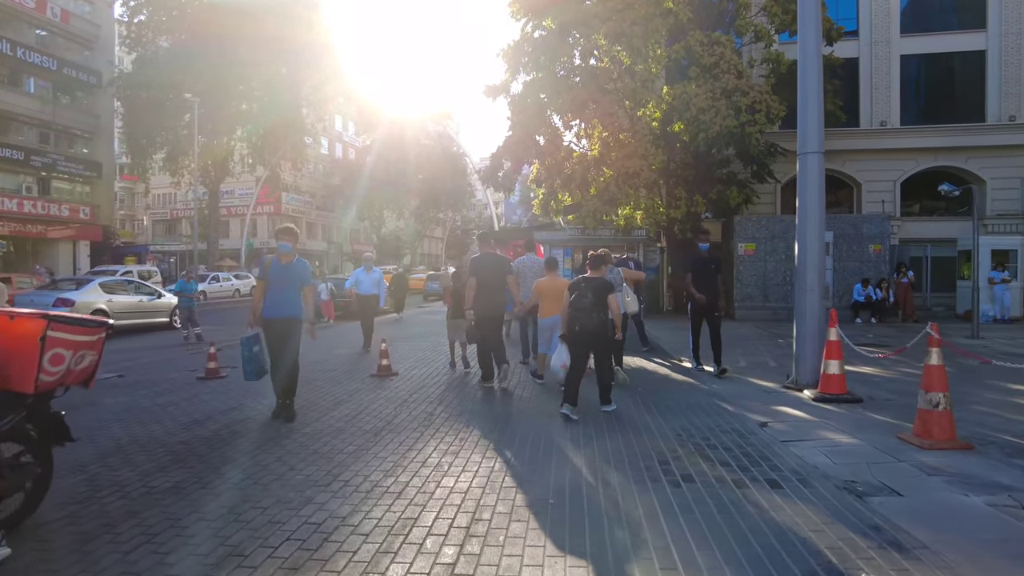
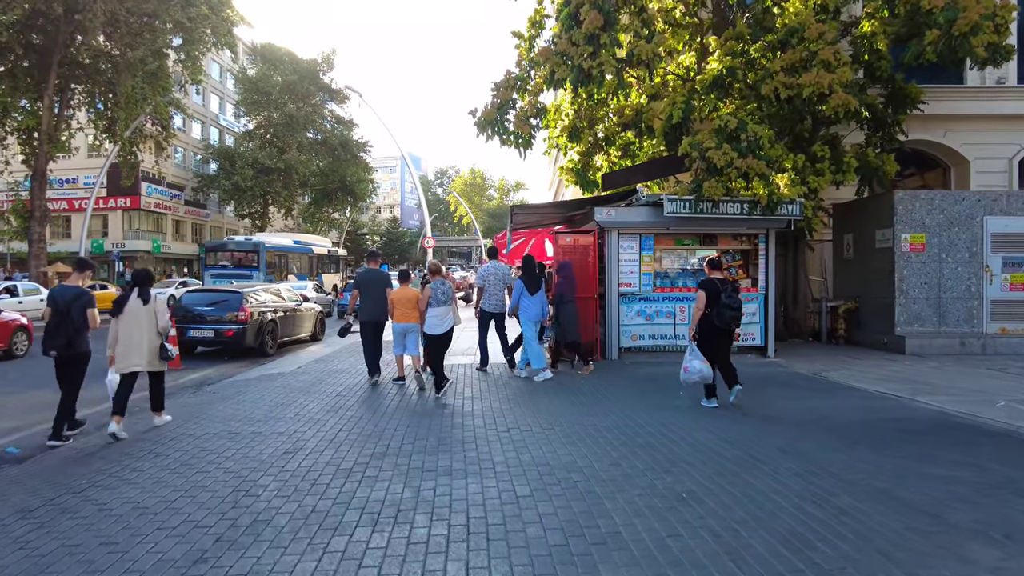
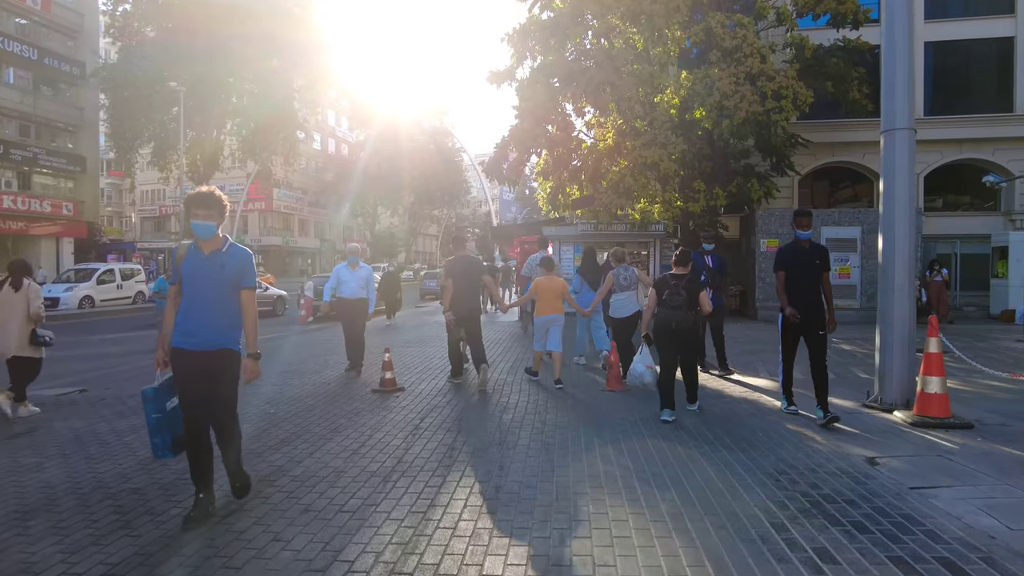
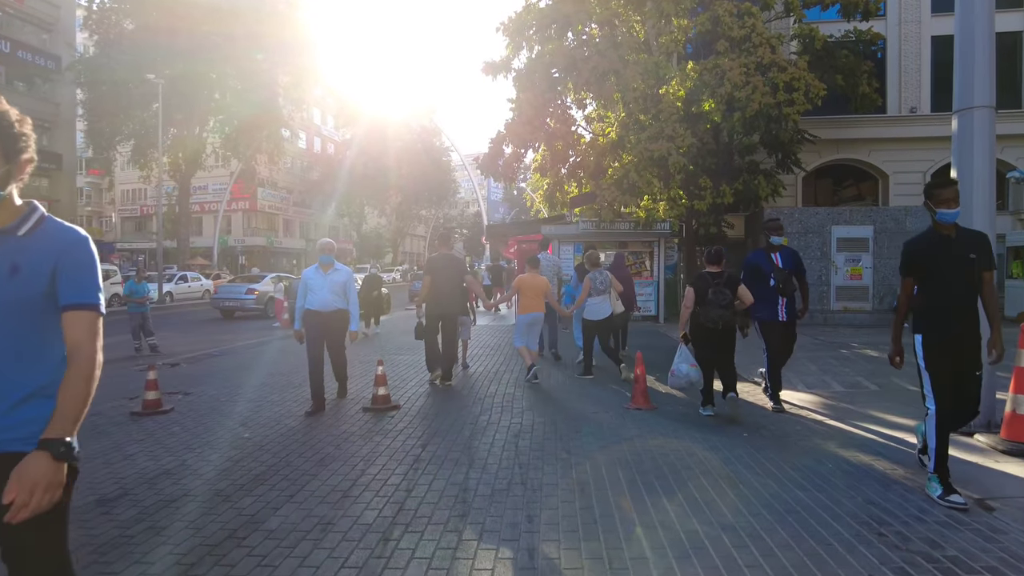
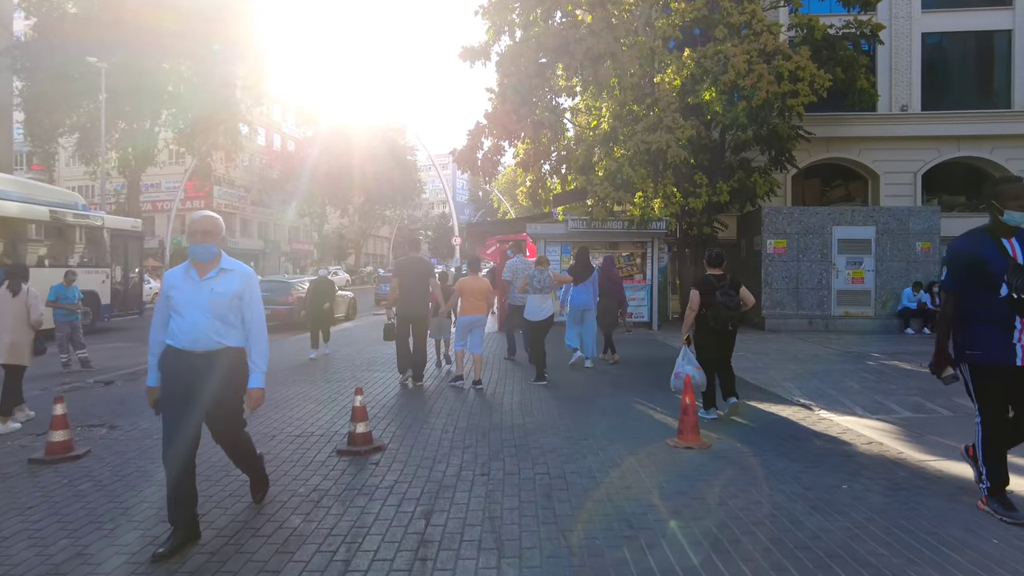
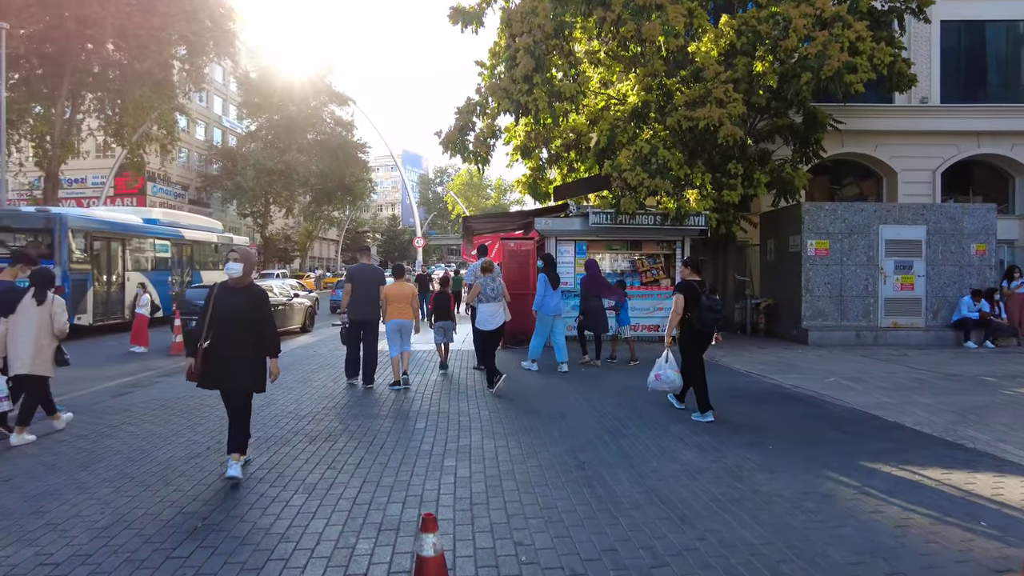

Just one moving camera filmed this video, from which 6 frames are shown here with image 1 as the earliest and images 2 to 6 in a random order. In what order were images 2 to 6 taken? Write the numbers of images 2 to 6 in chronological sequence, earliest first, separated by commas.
3, 4, 5, 6, 2
